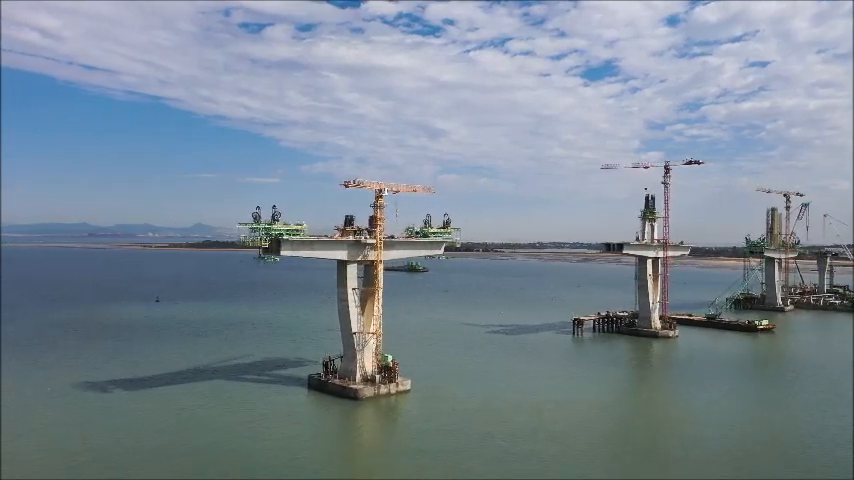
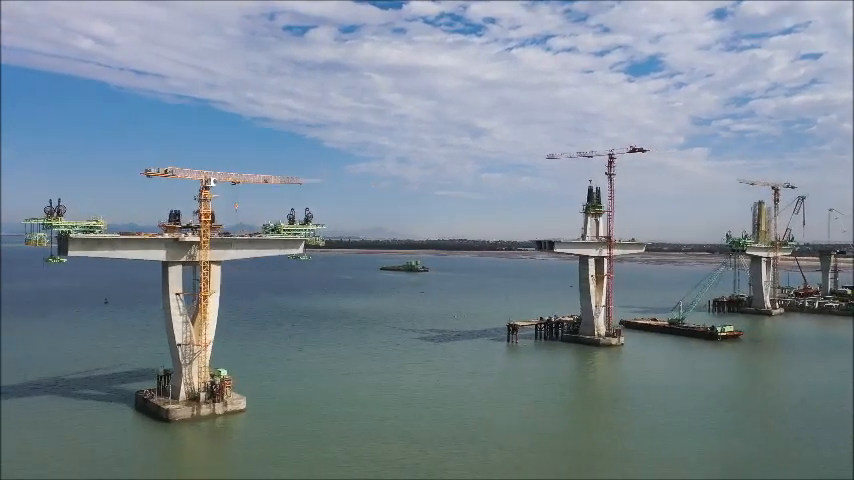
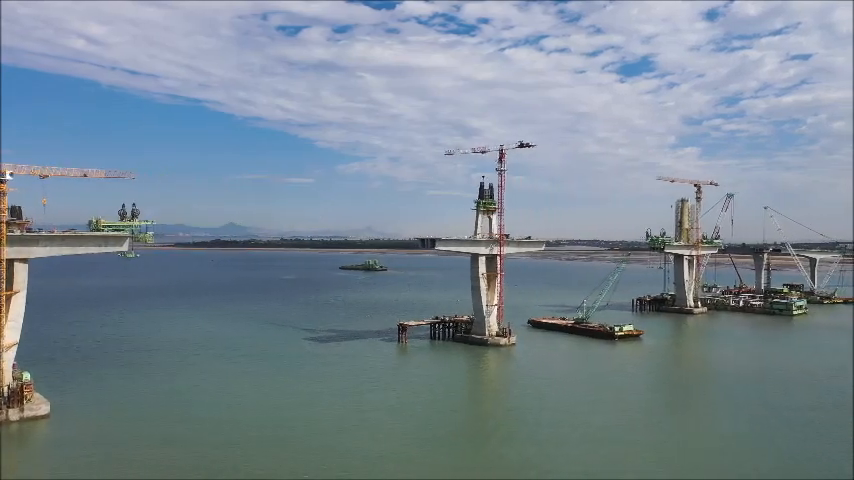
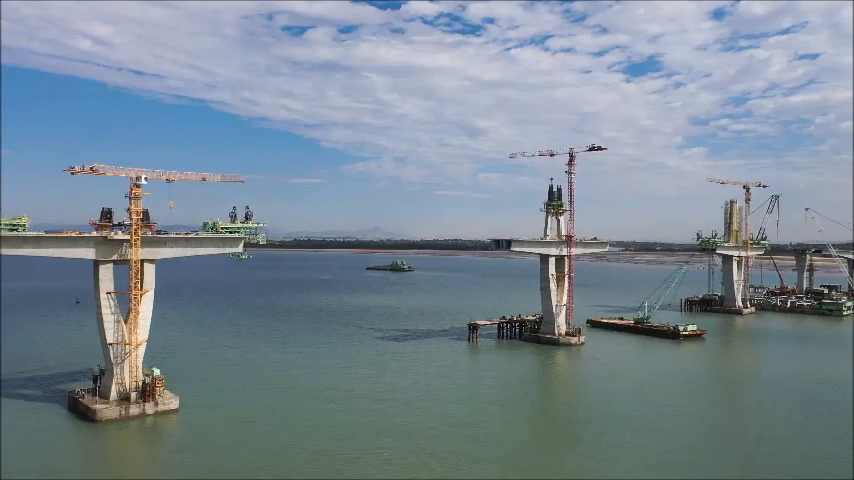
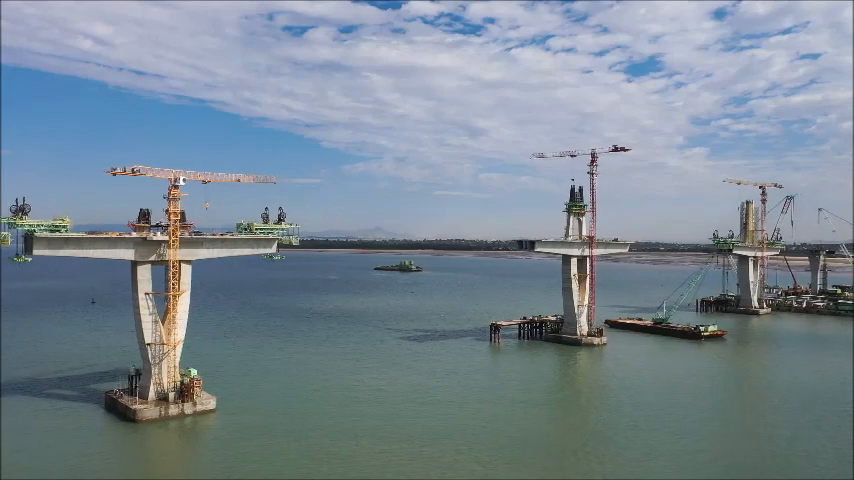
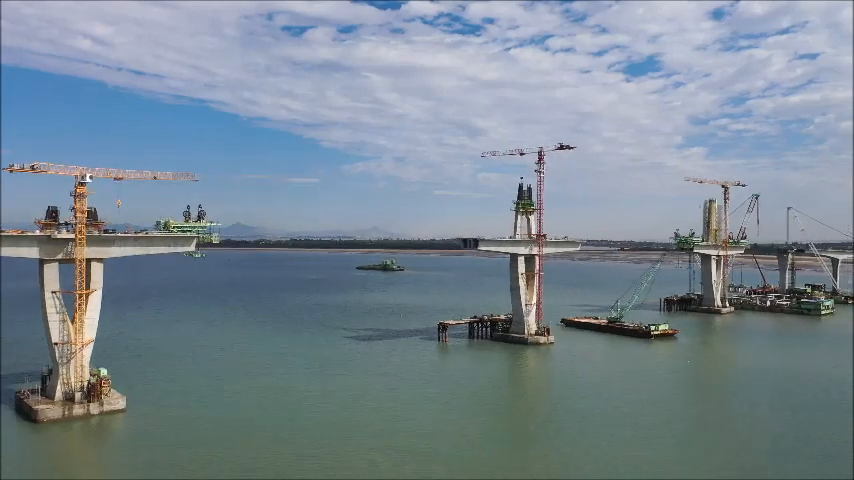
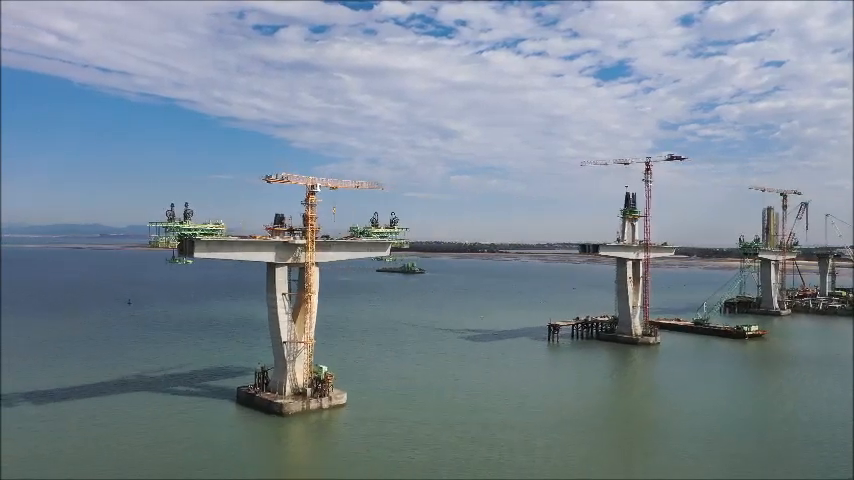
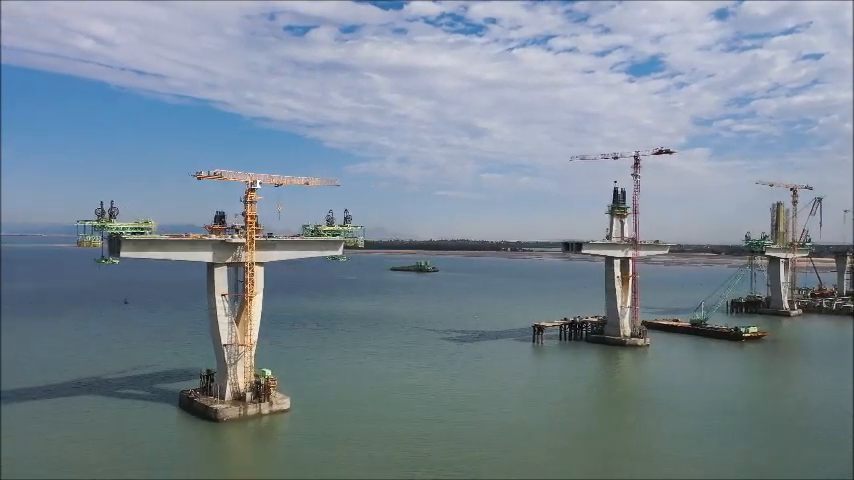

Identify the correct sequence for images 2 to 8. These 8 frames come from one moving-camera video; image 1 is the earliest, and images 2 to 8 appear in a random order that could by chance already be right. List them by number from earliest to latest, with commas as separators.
7, 8, 2, 5, 4, 6, 3
